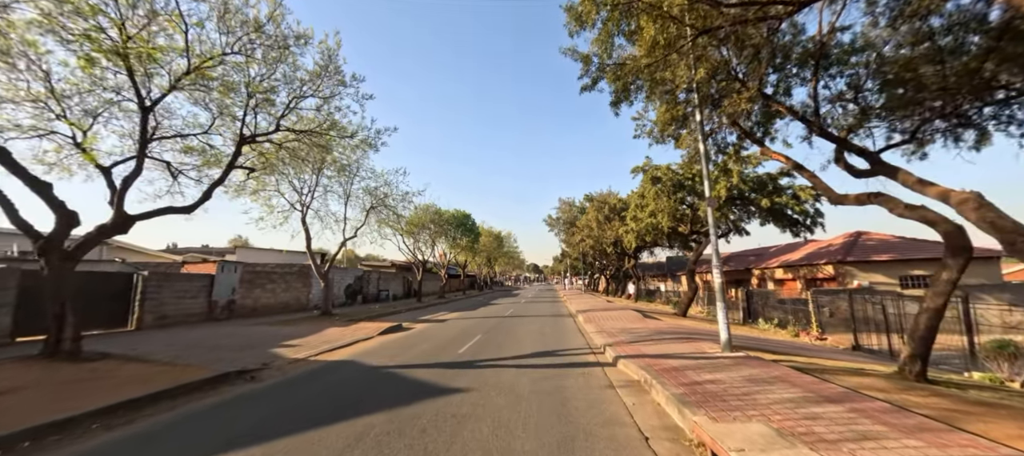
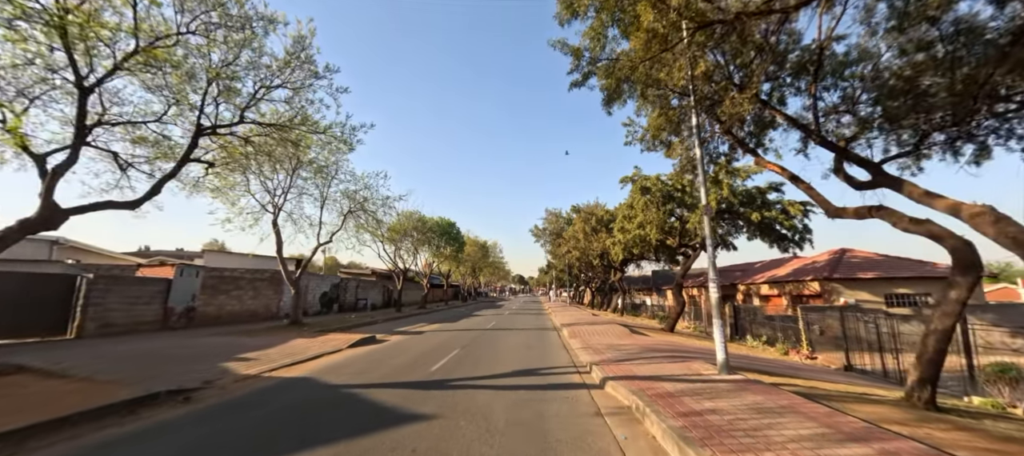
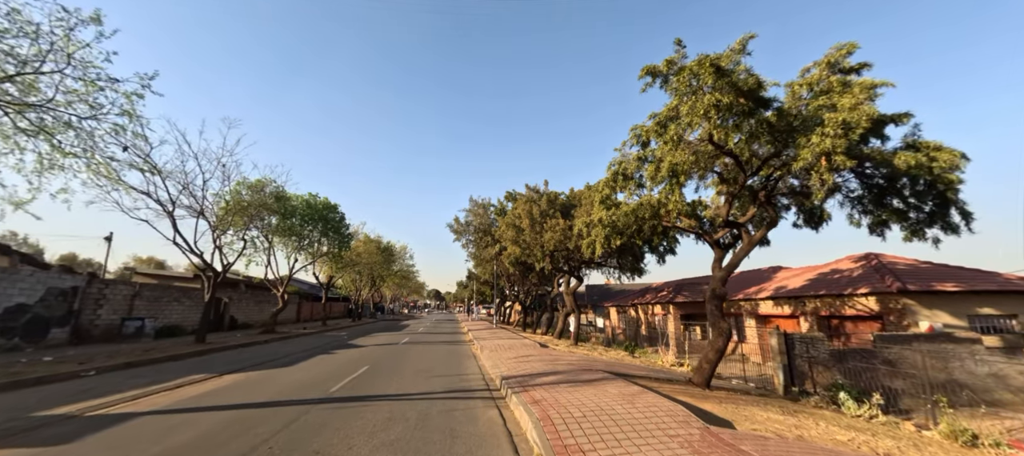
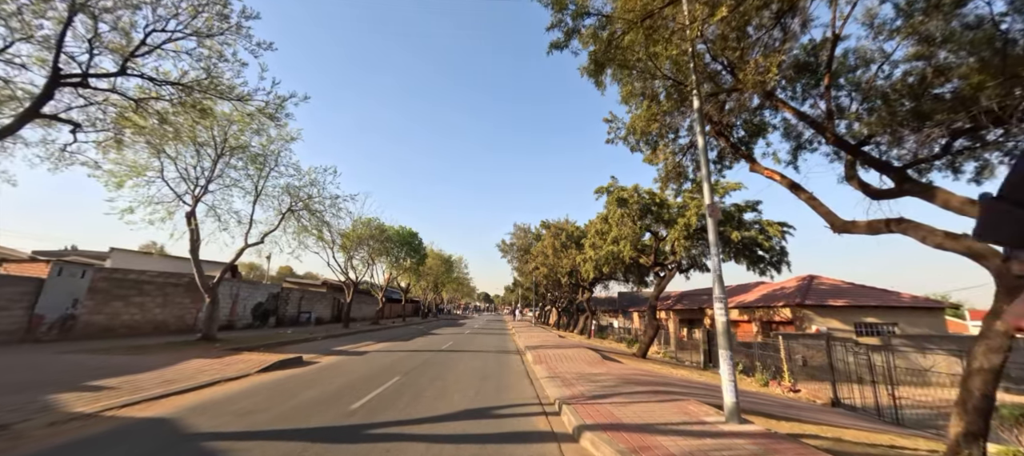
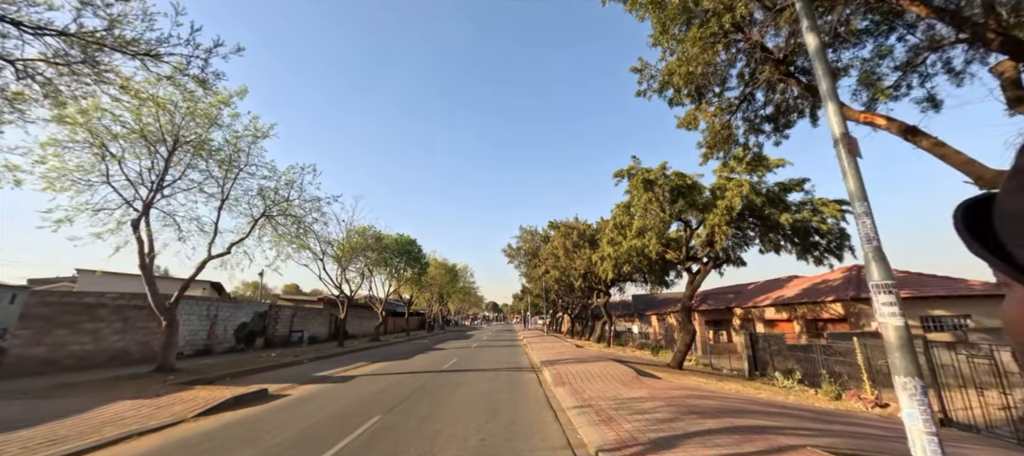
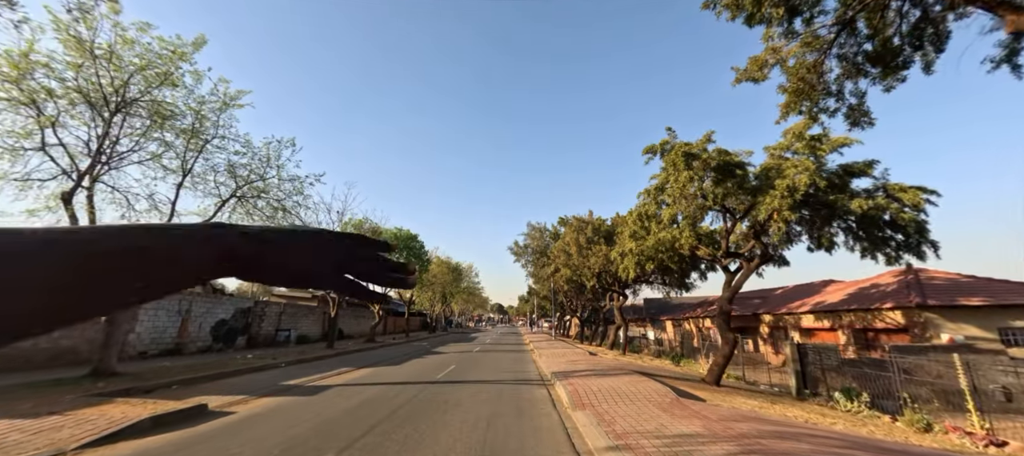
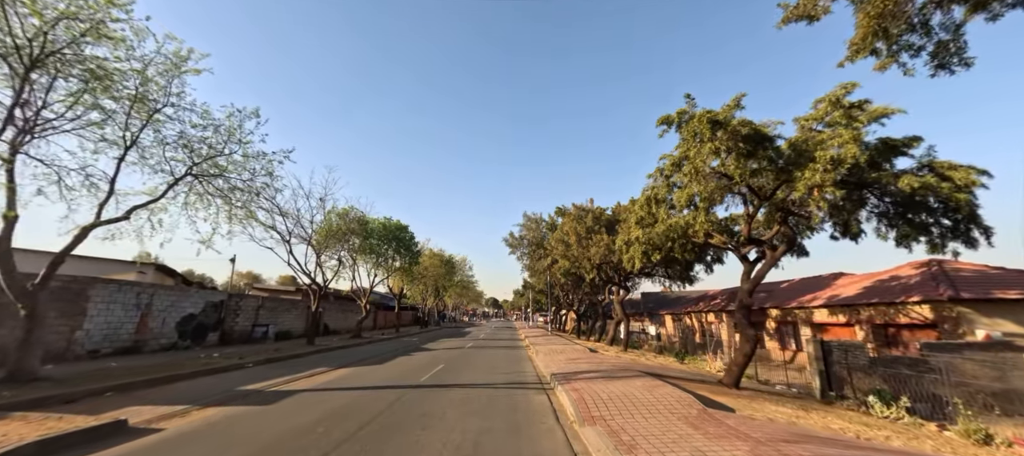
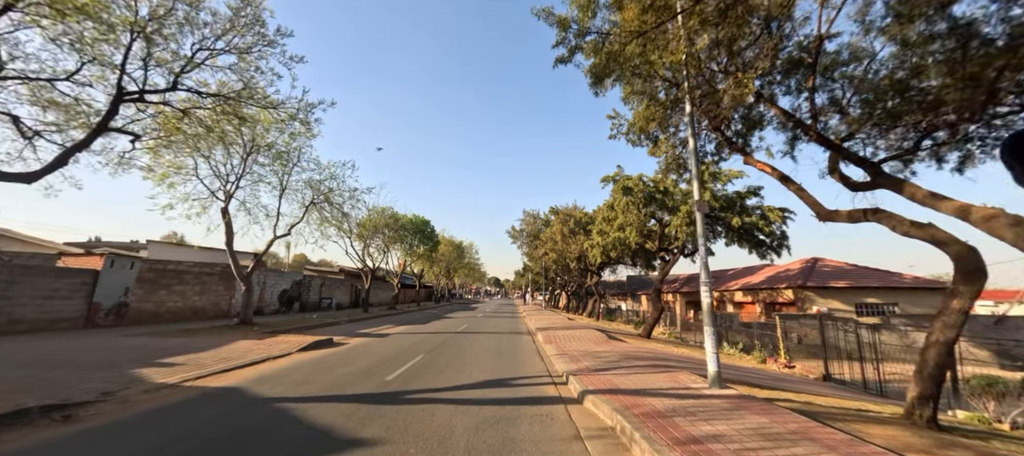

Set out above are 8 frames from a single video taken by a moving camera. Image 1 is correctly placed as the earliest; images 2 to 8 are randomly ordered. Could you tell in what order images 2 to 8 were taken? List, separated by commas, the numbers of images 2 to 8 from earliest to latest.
2, 8, 4, 5, 6, 7, 3
